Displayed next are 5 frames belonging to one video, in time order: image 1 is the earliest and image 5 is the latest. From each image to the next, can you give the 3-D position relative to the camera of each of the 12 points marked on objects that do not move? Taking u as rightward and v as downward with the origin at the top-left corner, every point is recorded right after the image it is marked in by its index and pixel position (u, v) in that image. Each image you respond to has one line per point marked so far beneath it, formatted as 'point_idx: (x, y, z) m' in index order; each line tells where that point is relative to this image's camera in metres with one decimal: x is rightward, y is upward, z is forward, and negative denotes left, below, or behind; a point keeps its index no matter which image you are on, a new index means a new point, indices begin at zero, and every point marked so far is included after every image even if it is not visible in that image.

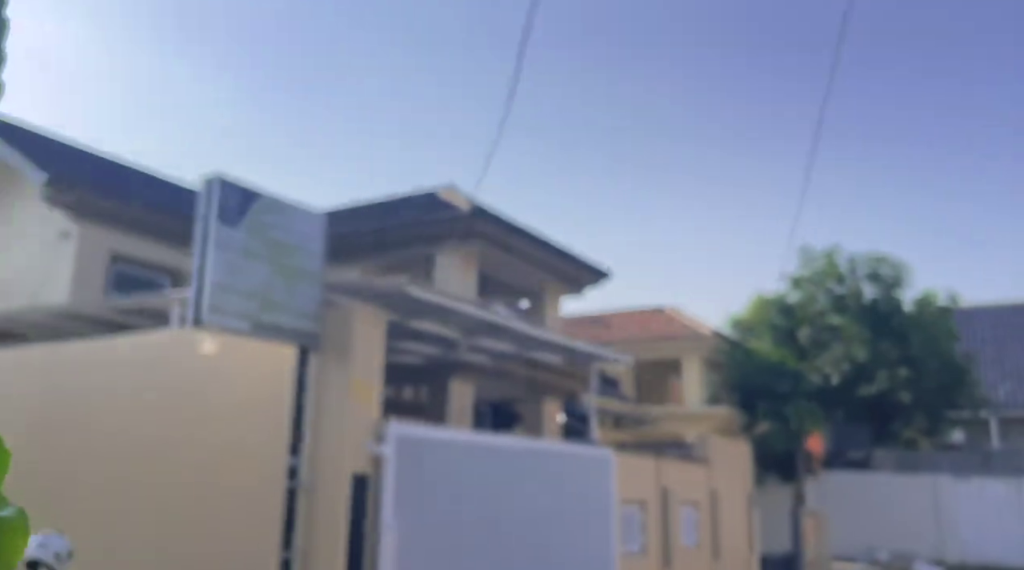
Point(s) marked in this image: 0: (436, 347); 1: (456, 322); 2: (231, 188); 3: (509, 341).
0: (-0.9, -0.8, +10.6) m
1: (-0.5, -0.5, +9.1) m
2: (-2.2, +0.7, +6.4) m
3: (0.0, -0.7, +10.2) m
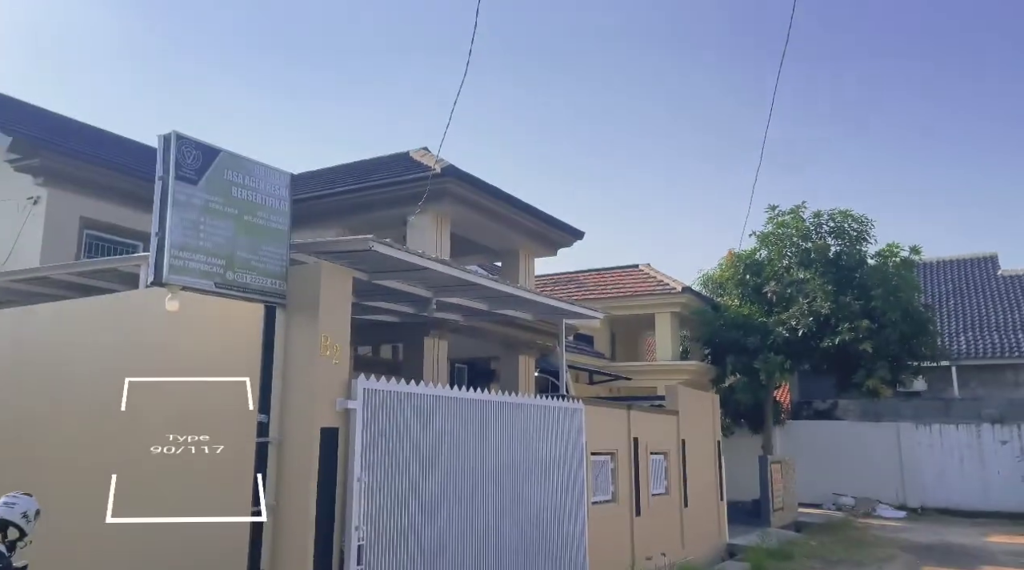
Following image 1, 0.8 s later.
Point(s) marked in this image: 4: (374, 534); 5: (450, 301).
0: (-1.3, -0.3, +10.7) m
1: (-0.9, 0.0, +9.2) m
2: (-2.5, +1.1, +6.4) m
3: (-0.4, -0.2, +10.4) m
4: (-1.1, -2.1, +7.3) m
5: (-0.8, -0.2, +10.3) m
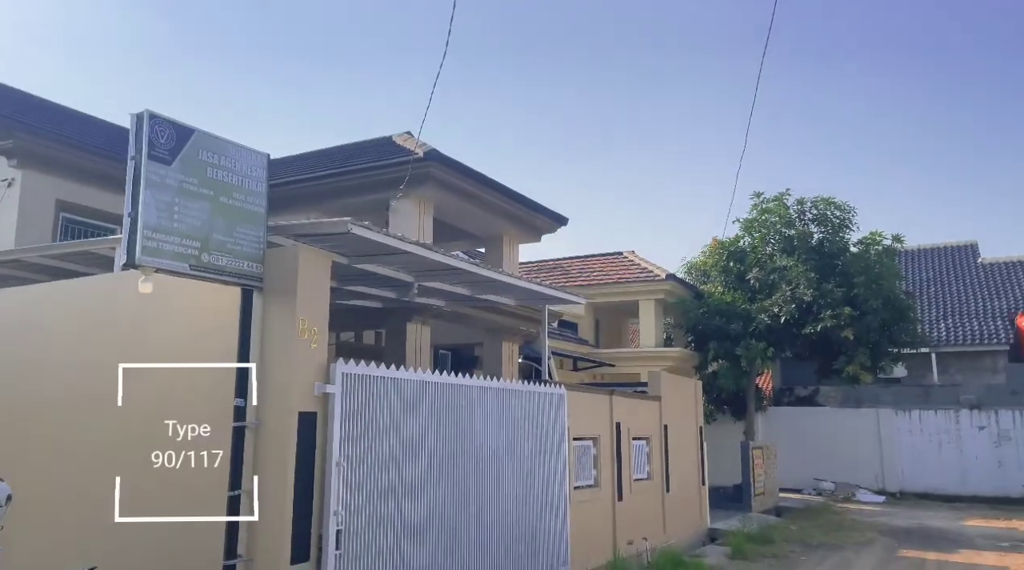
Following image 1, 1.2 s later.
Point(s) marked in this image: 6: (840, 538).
0: (-1.5, -0.1, +10.6) m
1: (-1.1, +0.2, +9.1) m
2: (-2.6, +1.2, +6.3) m
3: (-0.6, 0.0, +10.3) m
4: (-1.3, -2.0, +7.3) m
5: (-1.0, 0.0, +10.2) m
6: (+6.4, -5.0, +16.6) m
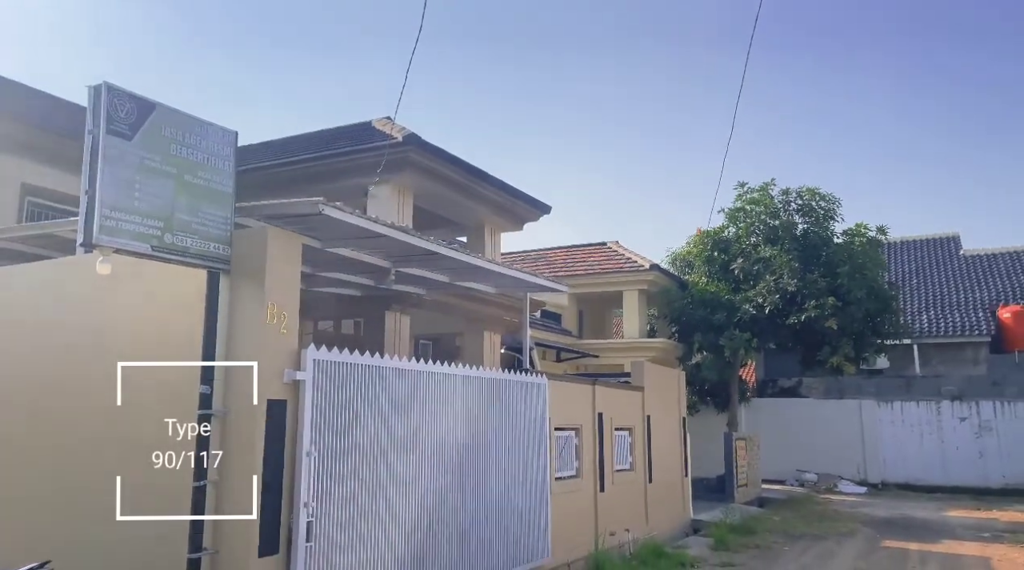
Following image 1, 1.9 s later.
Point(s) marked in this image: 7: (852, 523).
0: (-1.8, +0.1, +10.3) m
1: (-1.3, +0.3, +8.9) m
2: (-2.8, +1.3, +6.0) m
3: (-0.8, +0.1, +10.1) m
4: (-1.5, -1.8, +7.0) m
5: (-1.2, +0.1, +10.0) m
6: (+6.1, -4.8, +16.5) m
7: (+6.7, -4.7, +16.7) m
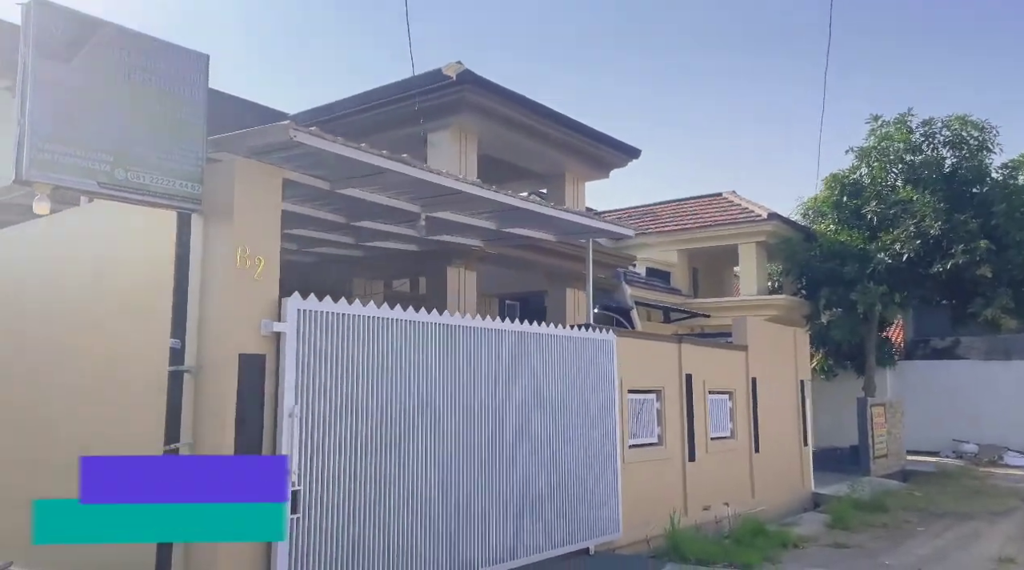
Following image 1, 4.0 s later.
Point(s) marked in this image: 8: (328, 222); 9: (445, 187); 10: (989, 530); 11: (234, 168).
0: (-1.1, +0.6, +9.5) m
1: (-0.9, +0.8, +8.0) m
2: (-3.0, +1.7, +5.4) m
3: (-0.3, +0.7, +9.0) m
4: (-1.4, -1.4, +6.2) m
5: (-0.7, +0.7, +9.0) m
6: (+7.8, -3.7, +14.3) m
7: (+8.5, -3.7, +14.4) m
8: (-2.0, +0.7, +9.2) m
9: (-0.7, +0.9, +7.8) m
10: (+6.5, -3.4, +11.6) m
11: (-2.0, +0.8, +6.1) m
